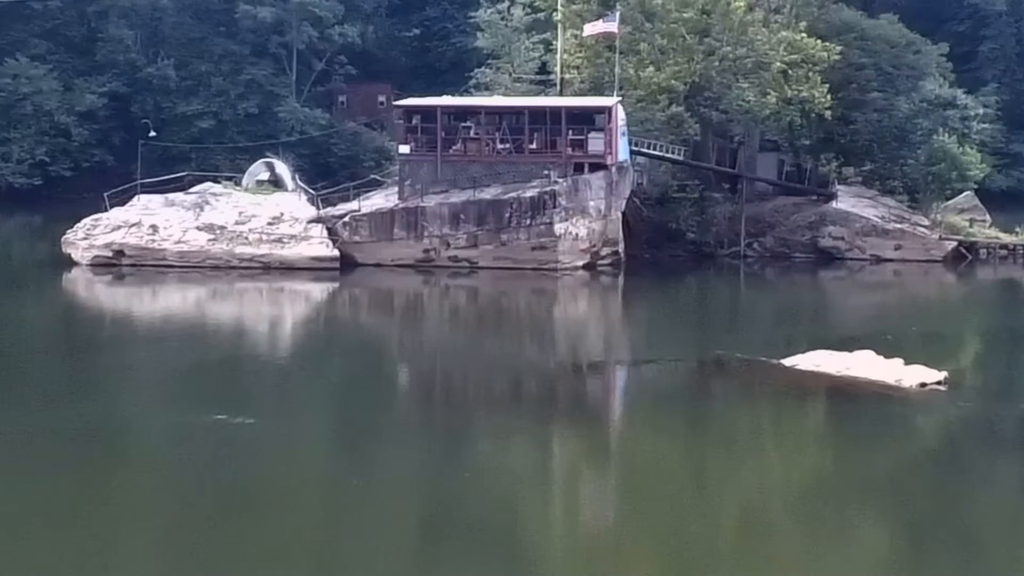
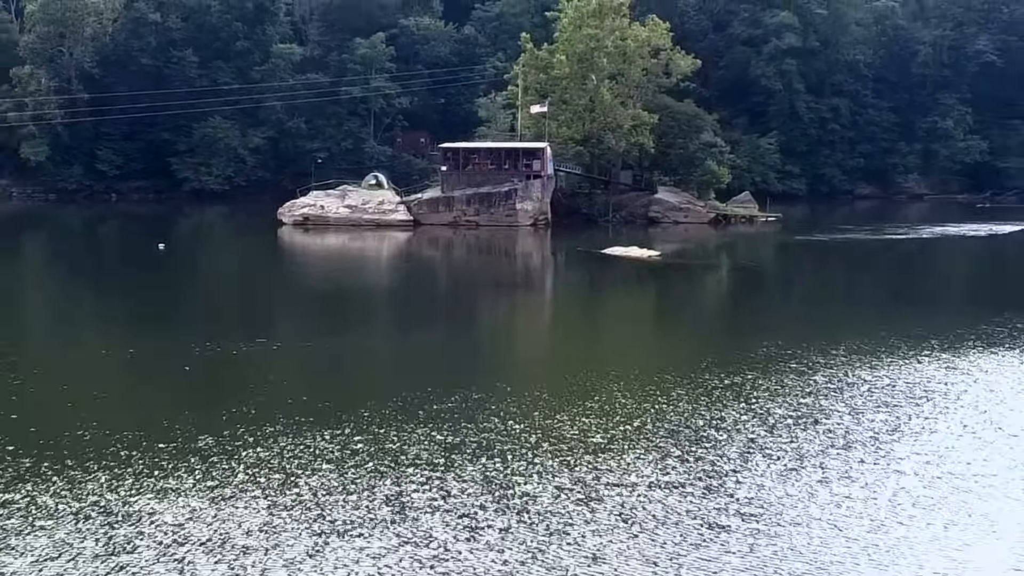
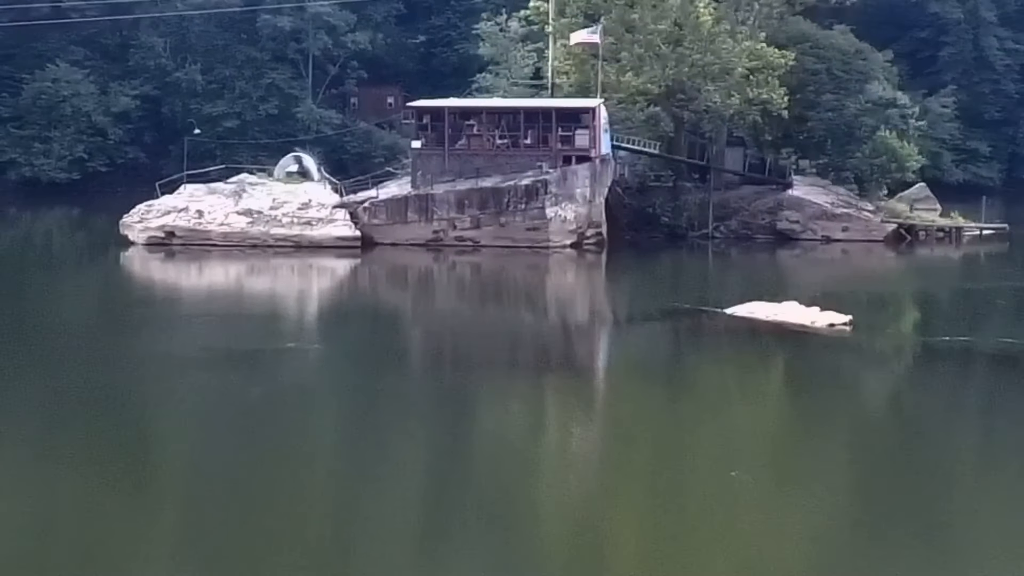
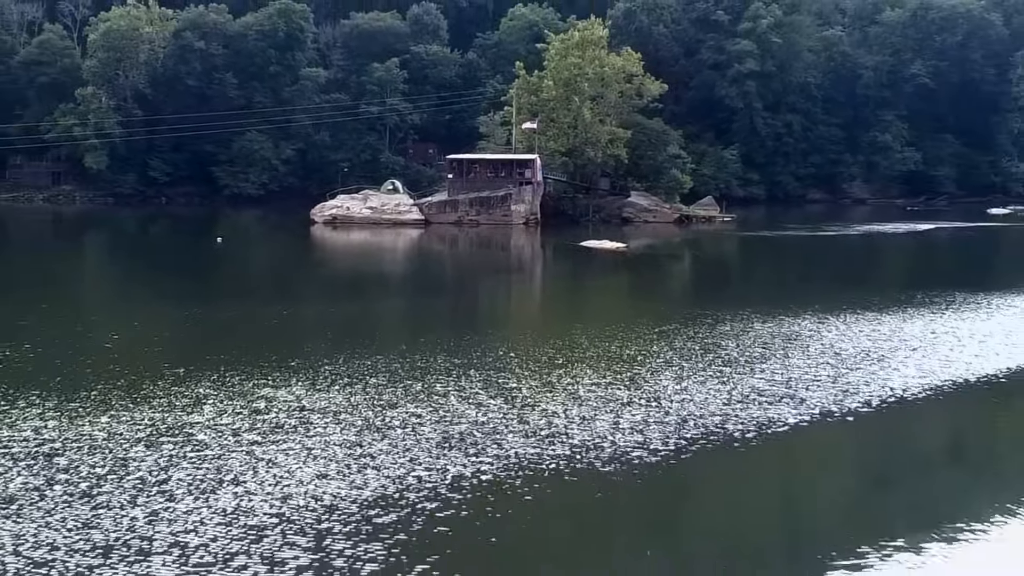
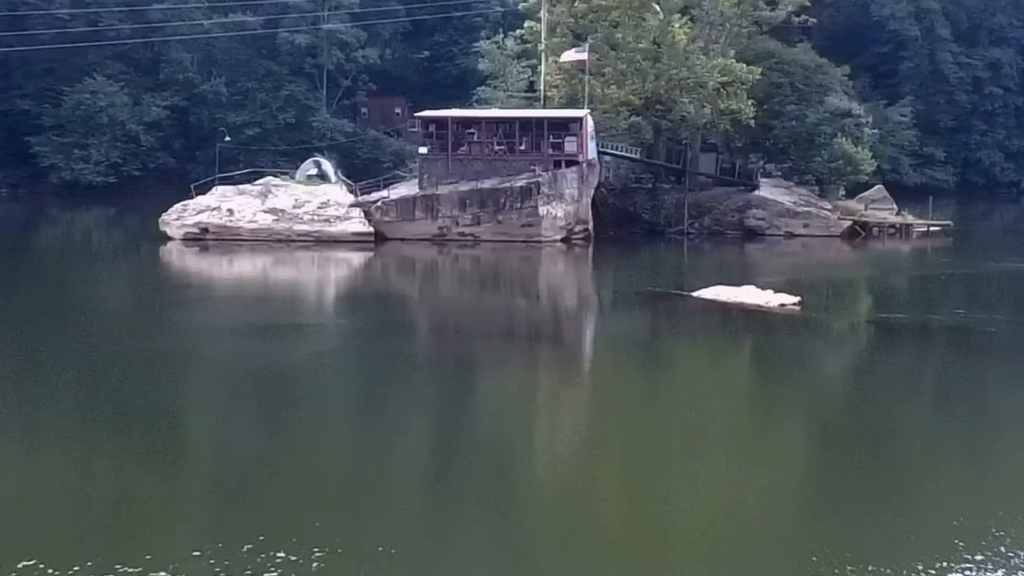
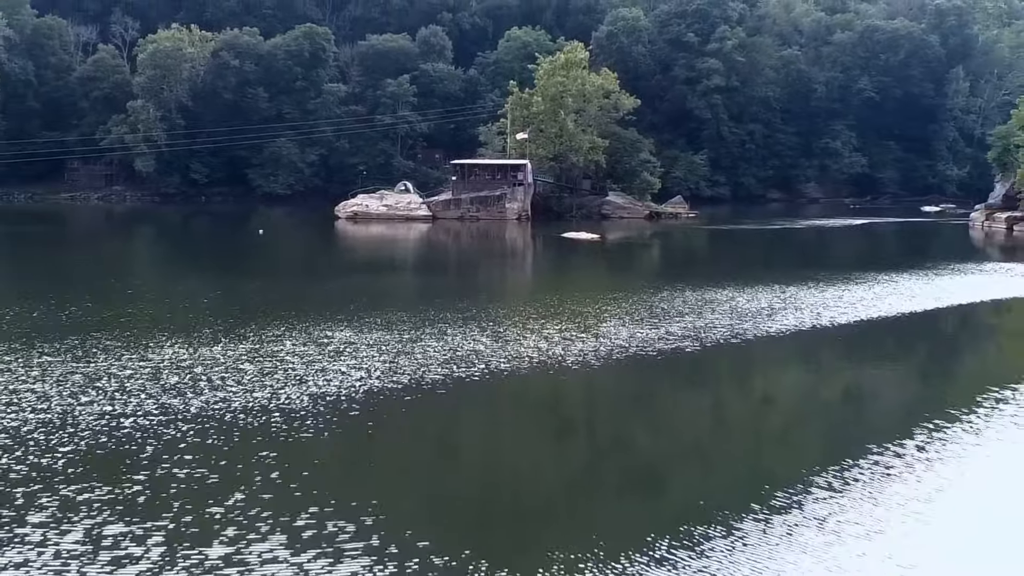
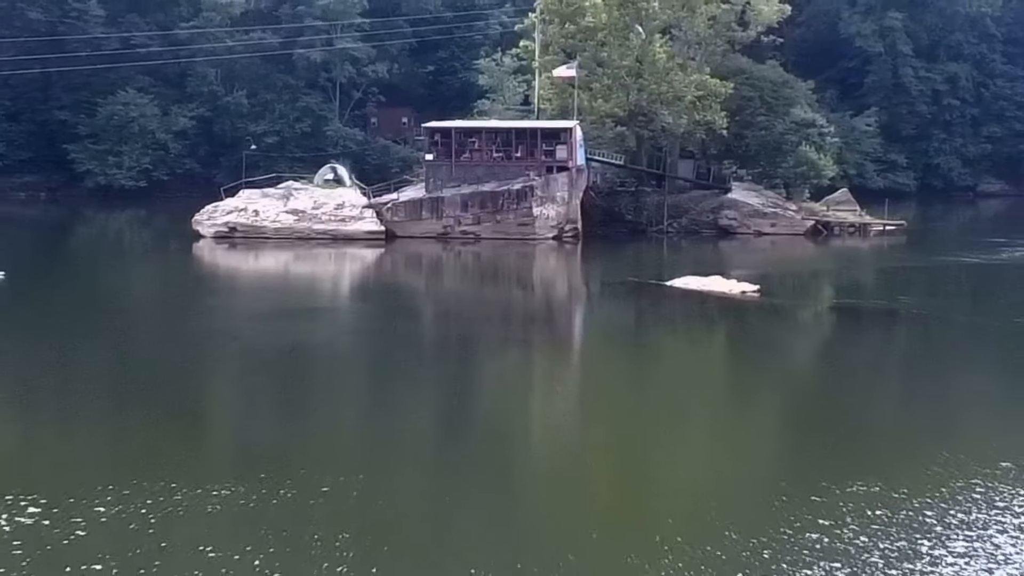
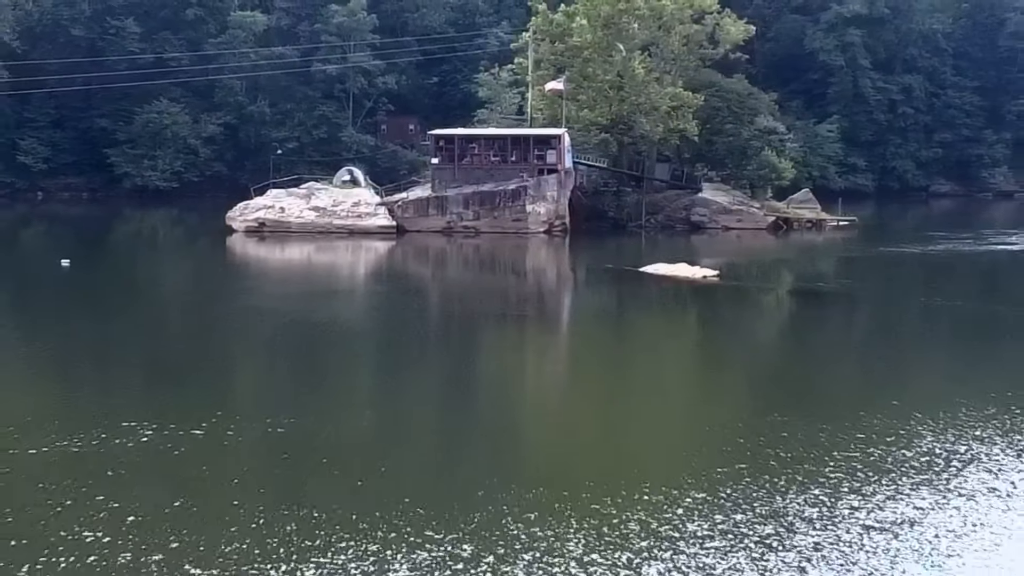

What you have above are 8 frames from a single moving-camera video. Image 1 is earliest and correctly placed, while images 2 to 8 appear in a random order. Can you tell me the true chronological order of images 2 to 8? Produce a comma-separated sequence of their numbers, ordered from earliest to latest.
3, 5, 7, 8, 2, 4, 6
